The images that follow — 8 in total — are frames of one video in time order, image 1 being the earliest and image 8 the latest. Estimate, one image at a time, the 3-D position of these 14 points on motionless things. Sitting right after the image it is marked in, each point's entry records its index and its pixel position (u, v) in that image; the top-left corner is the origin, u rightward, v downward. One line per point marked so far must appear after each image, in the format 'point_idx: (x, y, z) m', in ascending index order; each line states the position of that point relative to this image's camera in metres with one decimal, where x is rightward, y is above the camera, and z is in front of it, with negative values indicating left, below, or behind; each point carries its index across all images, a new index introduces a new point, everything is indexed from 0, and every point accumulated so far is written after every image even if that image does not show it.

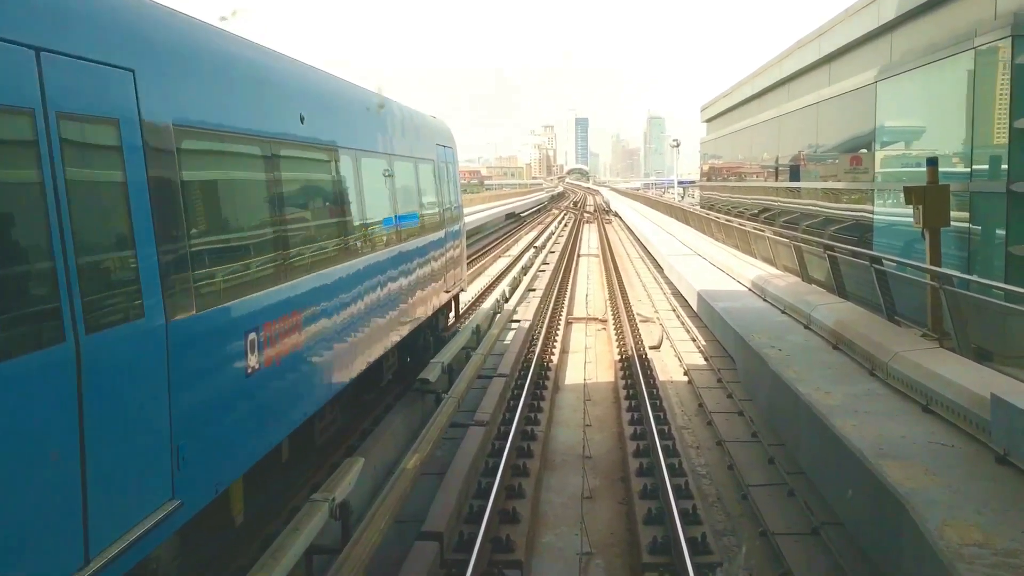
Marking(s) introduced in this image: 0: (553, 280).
0: (+0.8, +0.2, +16.2) m
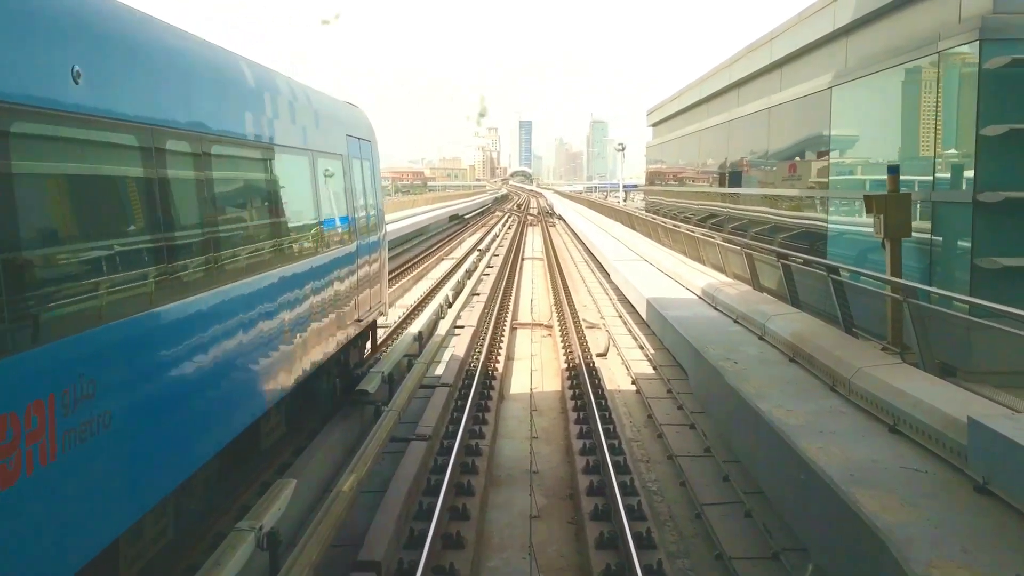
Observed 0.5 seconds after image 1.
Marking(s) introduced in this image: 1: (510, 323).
0: (-0.3, +0.1, +15.9) m
1: (0.0, -0.5, +12.2) m
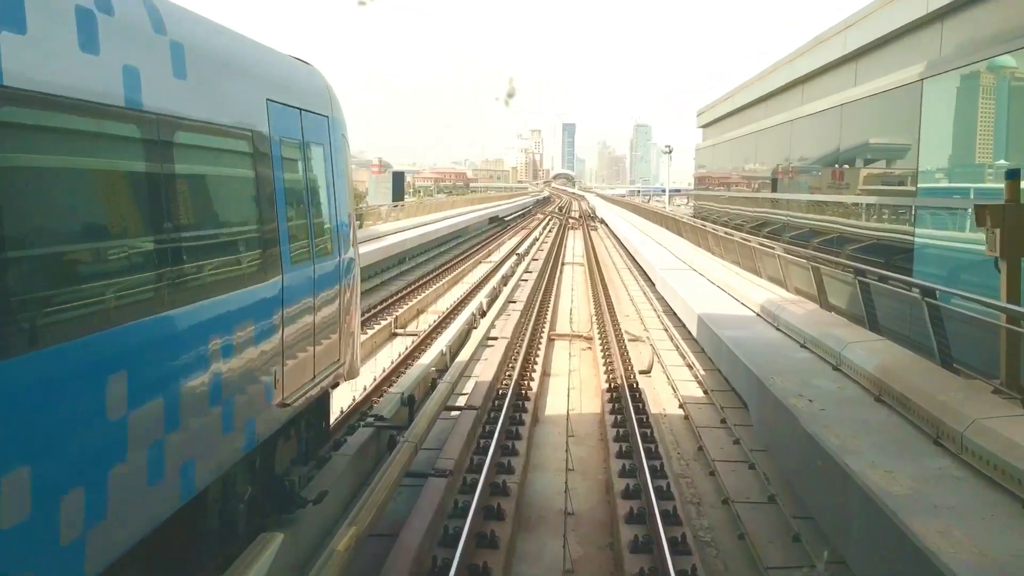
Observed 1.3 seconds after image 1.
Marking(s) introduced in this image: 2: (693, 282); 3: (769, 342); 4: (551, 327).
0: (+0.4, -0.1, +15.2) m
1: (+0.5, -0.7, +11.5) m
2: (+2.3, +0.1, +10.3) m
3: (+2.0, -0.4, +6.1) m
4: (+0.6, -0.6, +12.4) m
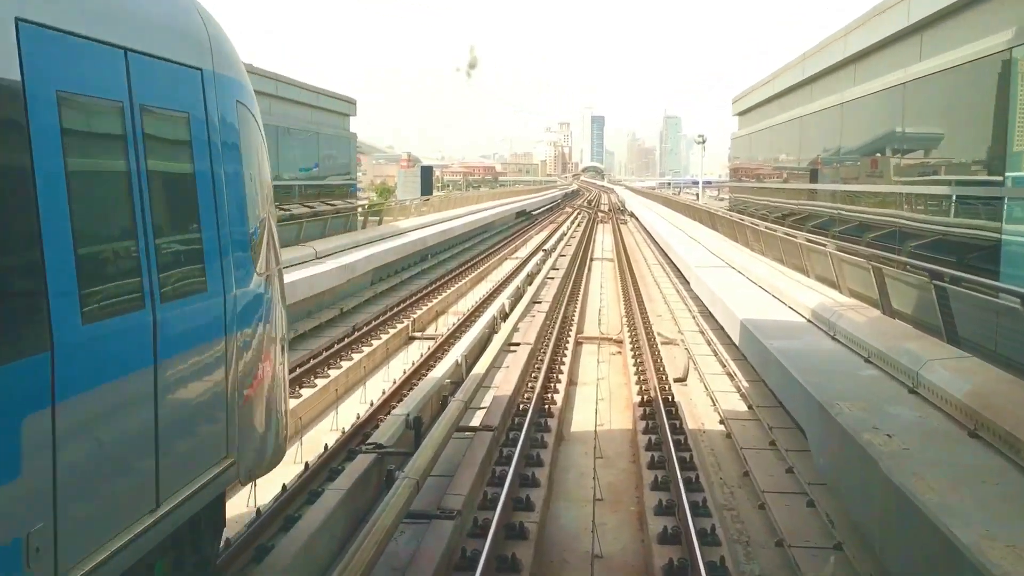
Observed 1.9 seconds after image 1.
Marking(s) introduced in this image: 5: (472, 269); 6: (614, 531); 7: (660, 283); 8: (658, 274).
0: (+0.9, 0.0, +14.5) m
1: (+0.8, -0.7, +10.8) m
2: (+2.6, +0.1, +9.5) m
3: (+2.1, -0.4, +5.4) m
4: (+1.0, -0.6, +11.7) m
5: (-0.9, +0.4, +17.7) m
6: (+0.6, -1.5, +5.1) m
7: (+2.8, +0.1, +15.3) m
8: (+3.0, +0.3, +16.5) m
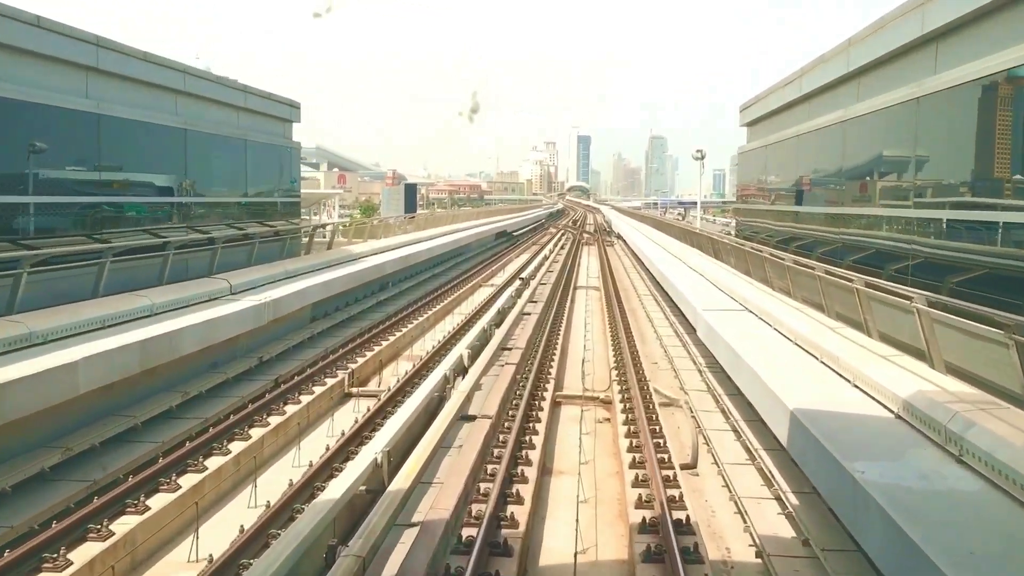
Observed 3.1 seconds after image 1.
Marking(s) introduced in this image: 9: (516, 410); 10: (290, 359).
0: (+0.4, -0.6, +12.3) m
1: (+0.4, -1.2, +8.5) m
2: (+2.2, -0.4, +7.3) m
3: (+1.8, -0.8, +3.2) m
4: (+0.5, -1.1, +9.4) m
5: (-1.4, -0.2, +15.4) m
6: (+0.3, -1.9, +2.8) m
7: (+2.3, -0.5, +13.1) m
8: (+2.5, -0.4, +14.3) m
9: (+0.1, -1.2, +7.9) m
10: (-2.7, -0.9, +9.7) m
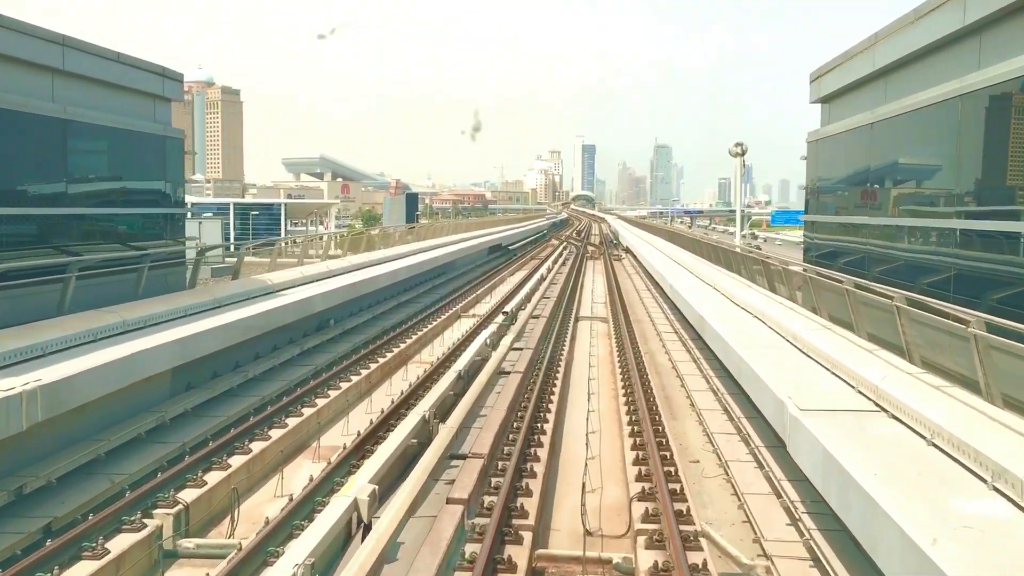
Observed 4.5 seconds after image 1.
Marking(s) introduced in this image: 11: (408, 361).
0: (+0.5, -0.8, +11.8) m
1: (+0.4, -1.3, +8.0) m
2: (+2.2, -0.5, +6.8) m
3: (+1.8, -0.9, +2.6) m
4: (+0.5, -1.3, +8.9) m
5: (-1.4, -0.5, +15.0) m
6: (+0.3, -2.0, +2.3) m
7: (+2.3, -0.7, +12.6) m
8: (+2.5, -0.6, +13.8) m
9: (+0.1, -1.3, +7.4) m
10: (-2.7, -1.1, +9.3) m
11: (-1.4, -0.9, +11.6) m
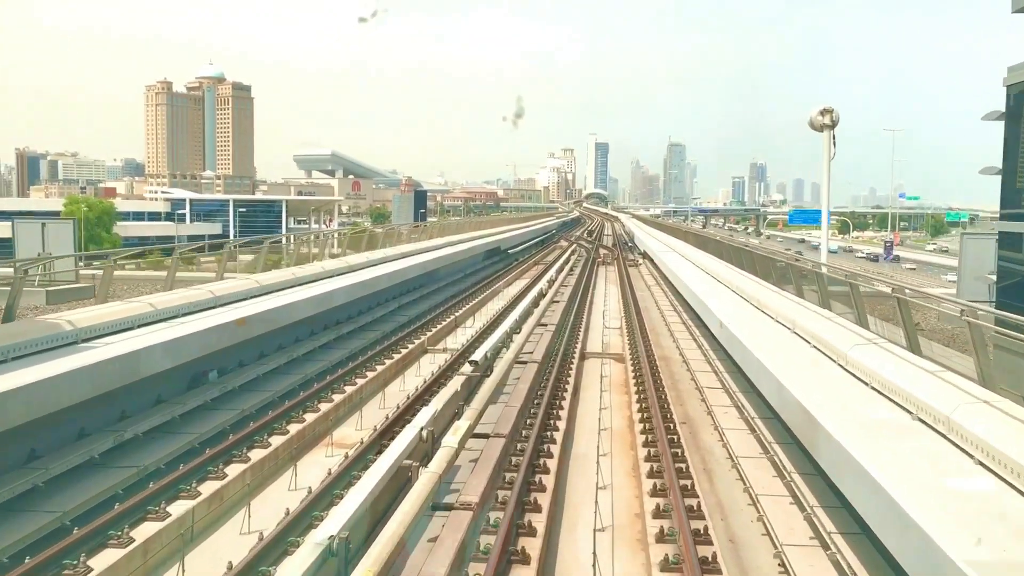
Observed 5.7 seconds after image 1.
0: (+0.7, -0.7, +12.6) m
1: (+0.7, -1.2, +8.8) m
2: (+2.4, -0.4, +7.6) m
3: (+1.9, -0.8, +3.4) m
4: (+0.8, -1.2, +9.7) m
5: (-1.1, -0.3, +15.8) m
6: (+0.4, -1.9, +3.1) m
7: (+2.6, -0.6, +13.4) m
8: (+2.8, -0.5, +14.6) m
9: (+0.3, -1.2, +8.2) m
10: (-2.4, -1.0, +10.1) m
11: (-1.2, -0.8, +12.4) m
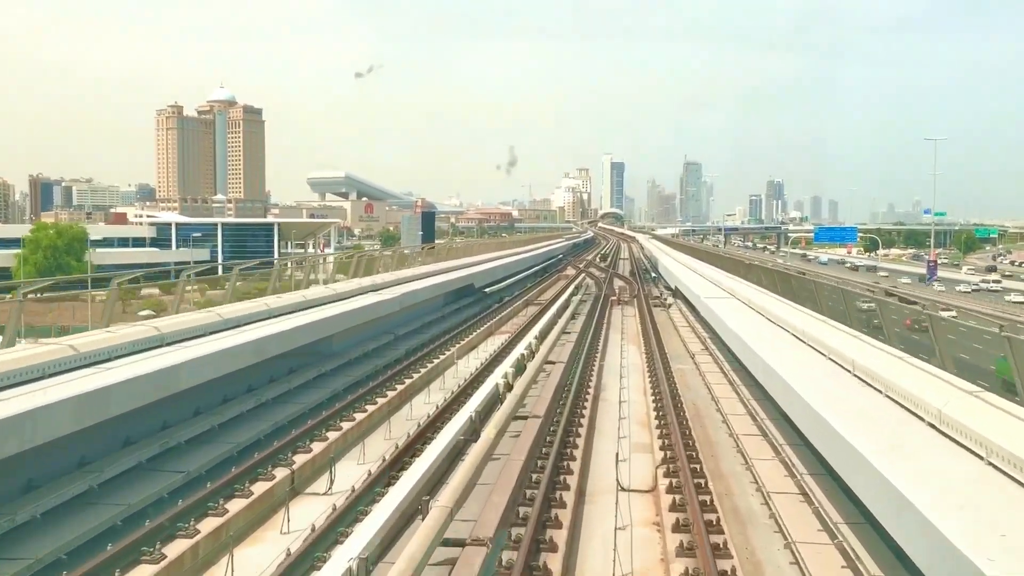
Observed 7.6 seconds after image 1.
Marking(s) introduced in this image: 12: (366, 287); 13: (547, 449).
0: (+0.9, -1.1, +11.6) m
1: (+0.7, -1.5, +7.9) m
2: (+2.4, -0.7, +6.6) m
3: (+1.9, -1.0, +2.5) m
4: (+0.9, -1.5, +8.8) m
5: (-0.9, -0.8, +14.9) m
6: (+0.4, -2.0, +2.1) m
7: (+2.8, -1.0, +12.4) m
8: (+3.0, -0.9, +13.6) m
9: (+0.3, -1.5, +7.2) m
10: (-2.3, -1.3, +9.2) m
11: (-1.0, -1.2, +11.5) m
12: (-2.8, +0.1, +15.3) m
13: (+0.3, -1.5, +7.5) m
